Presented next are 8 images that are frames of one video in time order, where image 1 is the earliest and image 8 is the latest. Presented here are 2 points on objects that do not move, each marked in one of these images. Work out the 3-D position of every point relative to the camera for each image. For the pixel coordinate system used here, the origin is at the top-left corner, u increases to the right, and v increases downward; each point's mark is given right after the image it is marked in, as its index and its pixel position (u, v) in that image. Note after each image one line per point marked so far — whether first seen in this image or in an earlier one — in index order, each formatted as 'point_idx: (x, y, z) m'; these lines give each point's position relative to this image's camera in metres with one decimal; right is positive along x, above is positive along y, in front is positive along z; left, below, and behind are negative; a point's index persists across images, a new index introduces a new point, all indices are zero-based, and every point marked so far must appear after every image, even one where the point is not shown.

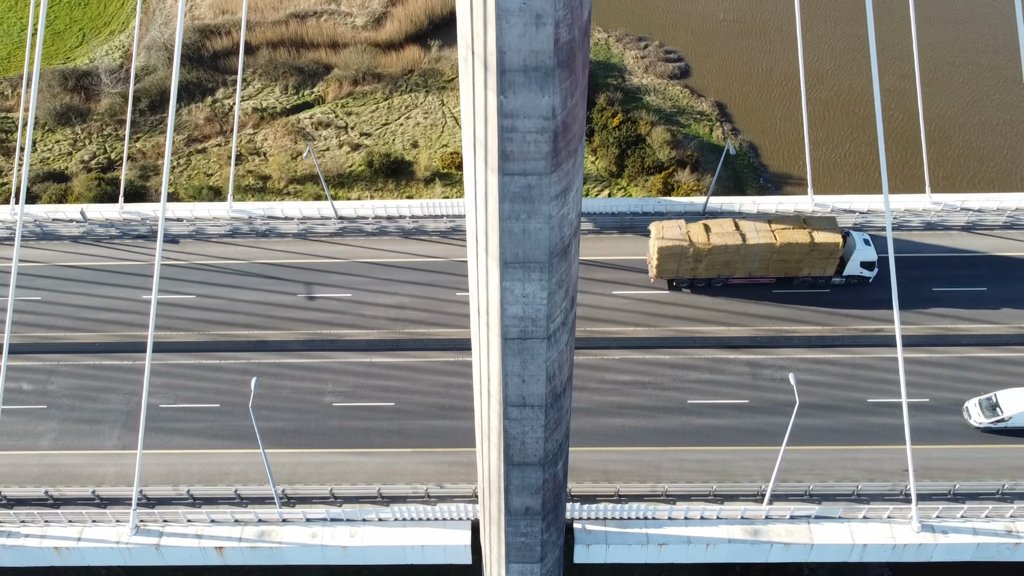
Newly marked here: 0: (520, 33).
0: (+0.1, +3.3, +10.5) m
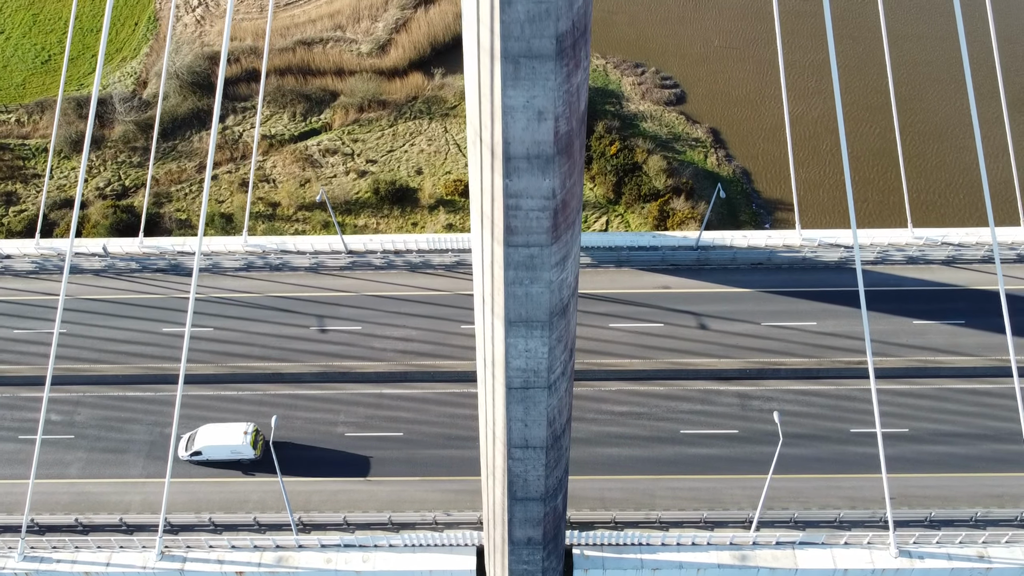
0: (+0.2, +2.4, +11.7) m
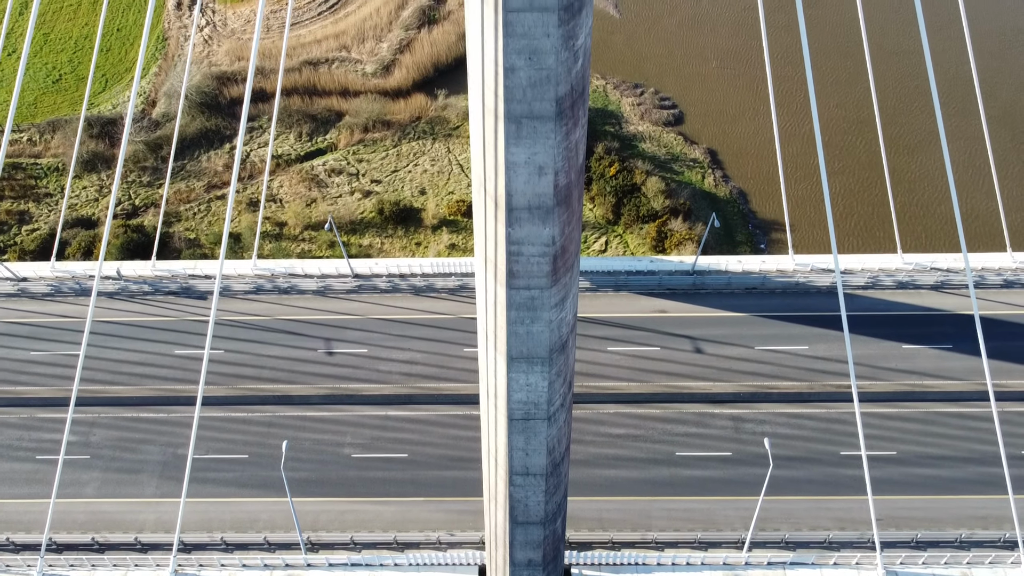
0: (+0.2, +1.7, +12.5) m
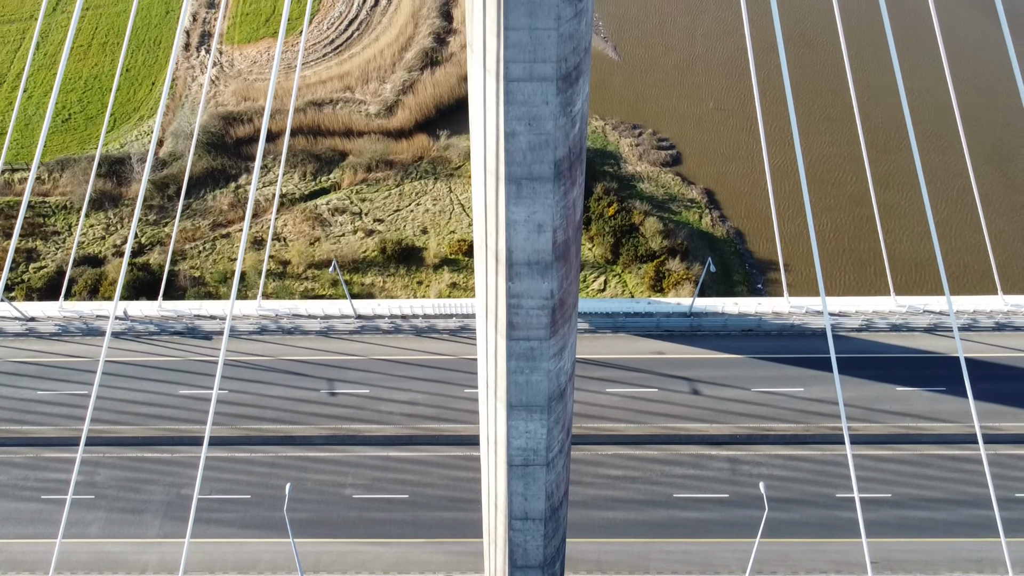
0: (+0.2, +0.8, +13.0) m
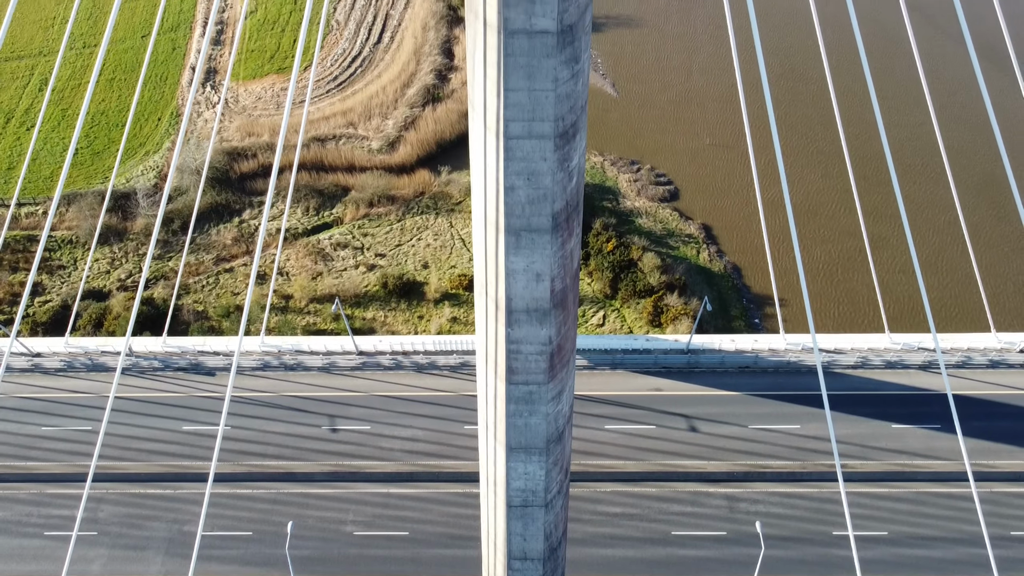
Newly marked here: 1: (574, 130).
0: (+0.2, 0.0, +13.4) m
1: (+1.0, +2.5, +12.5) m
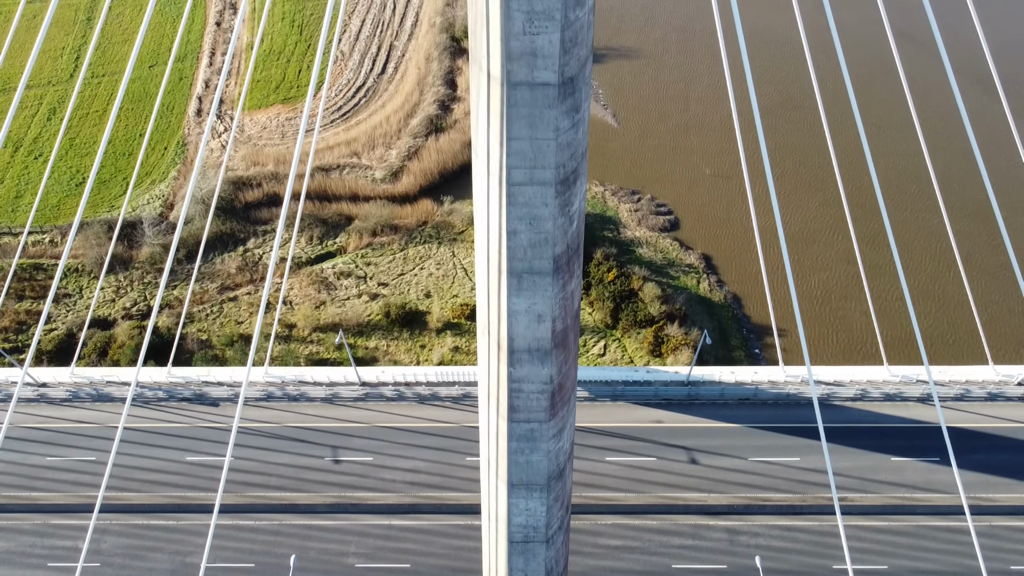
0: (+0.2, -0.7, +13.7) m
1: (+1.0, +1.8, +12.9) m
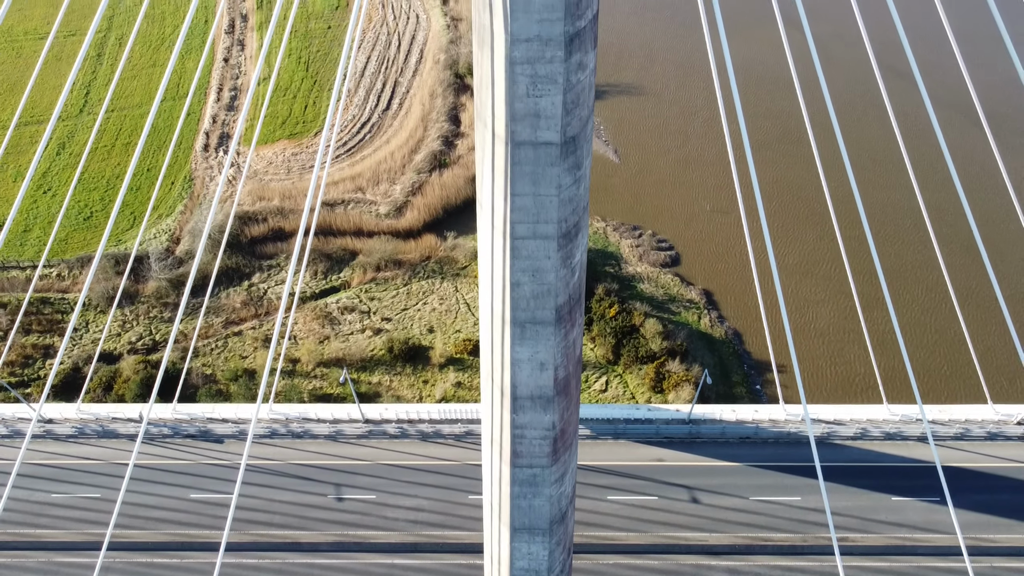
0: (+0.3, -1.5, +14.0) m
1: (+1.1, +1.0, +13.3) m
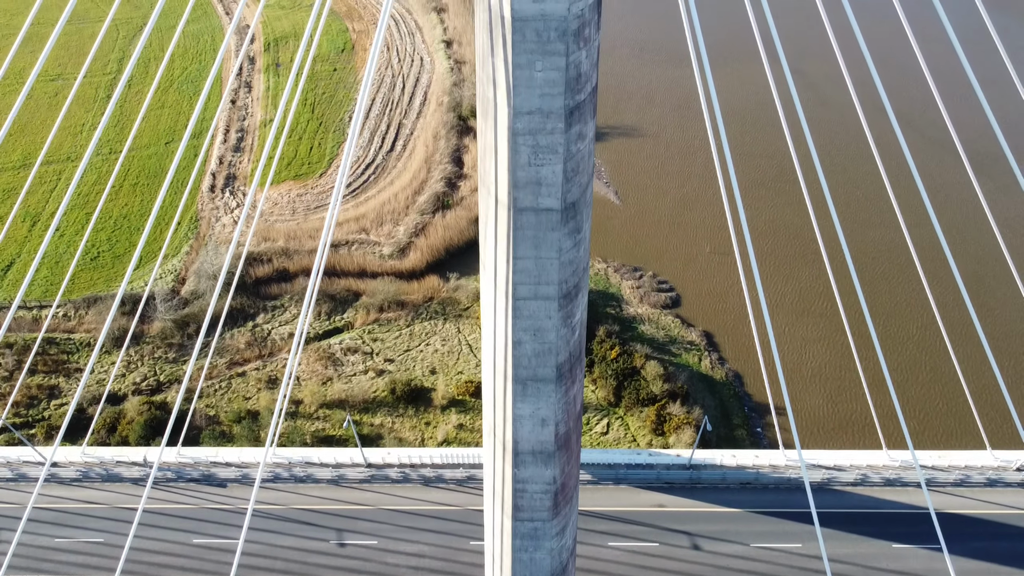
0: (+0.3, -2.5, +14.3) m
1: (+1.1, 0.0, +13.7) m
